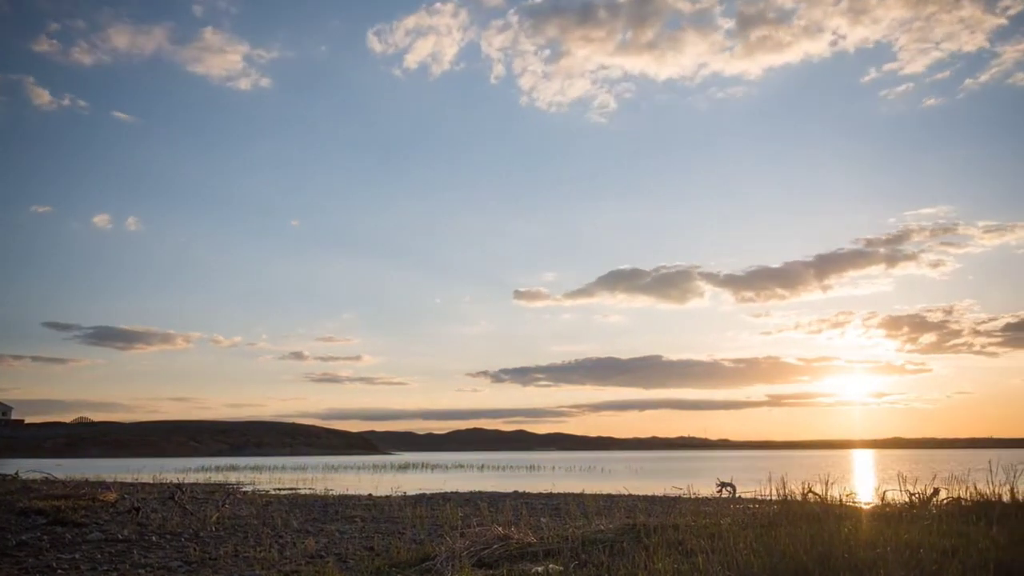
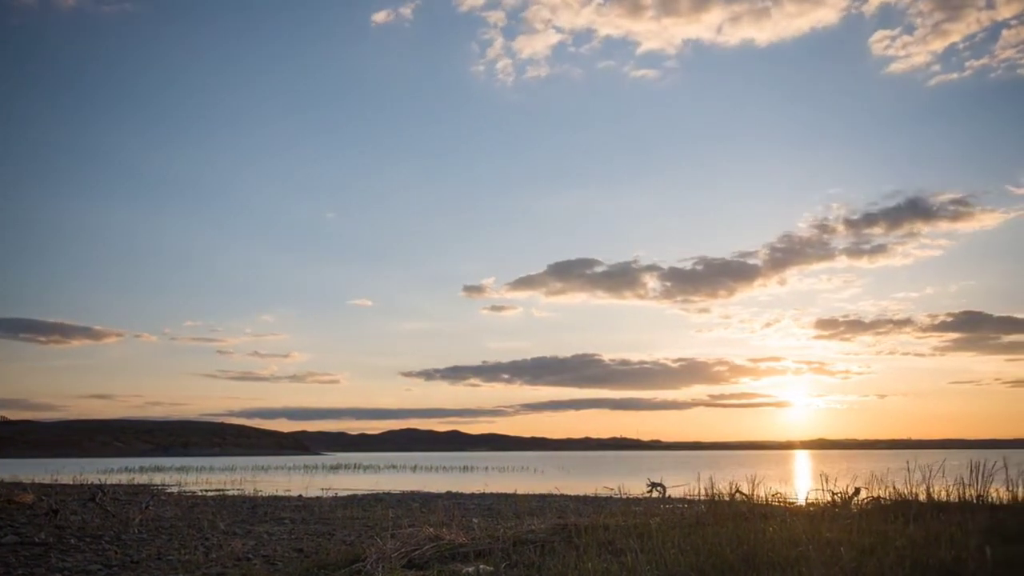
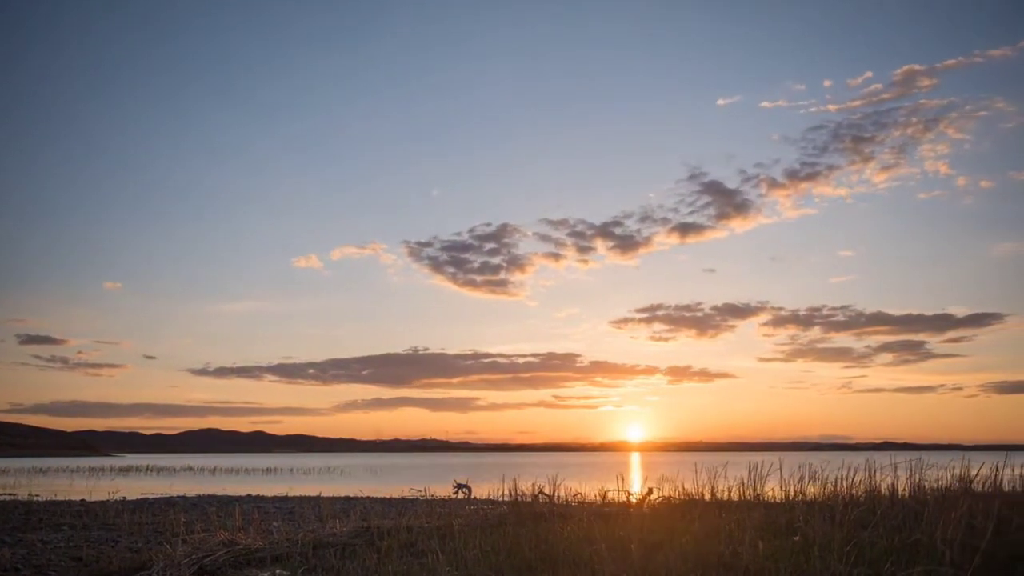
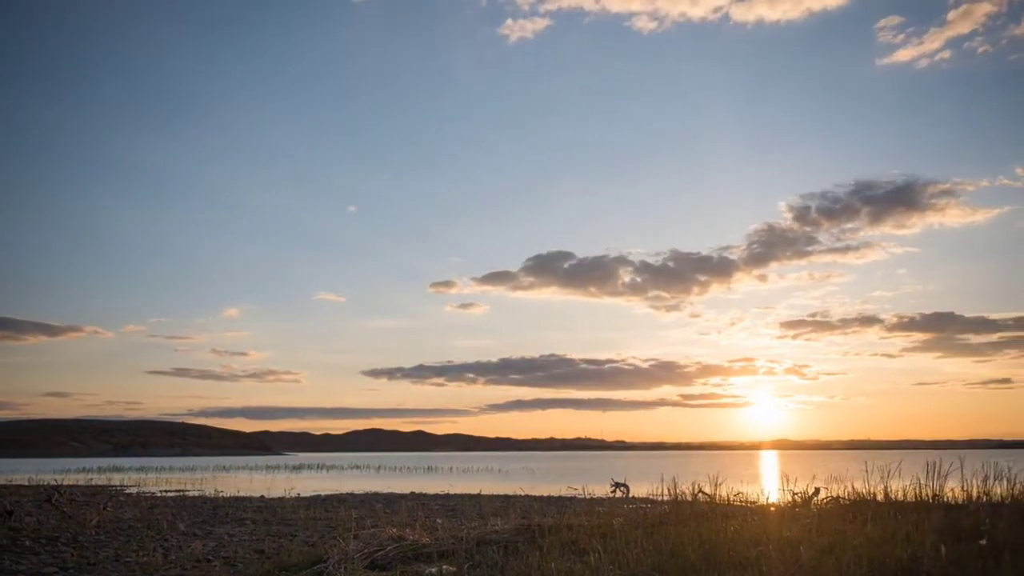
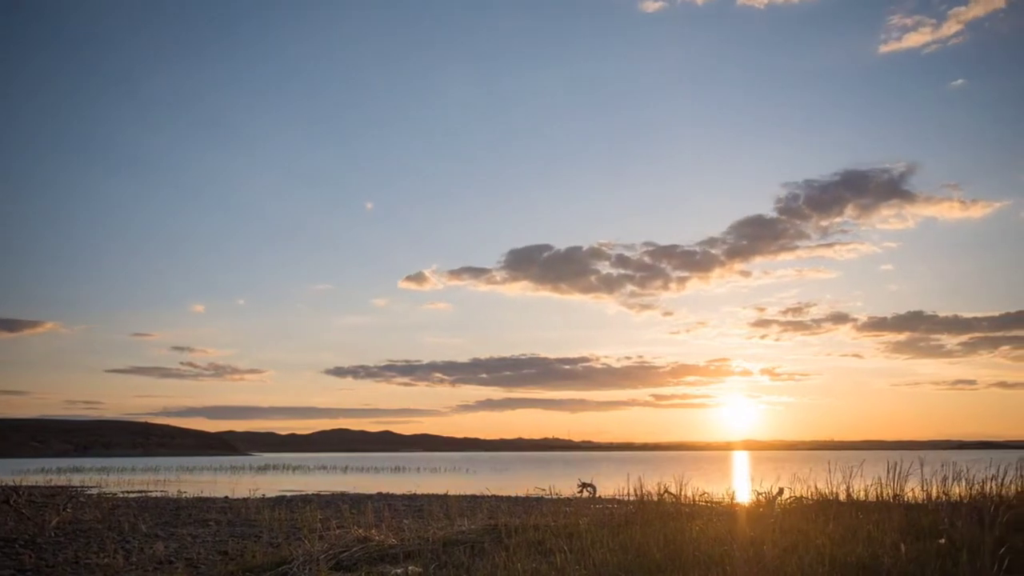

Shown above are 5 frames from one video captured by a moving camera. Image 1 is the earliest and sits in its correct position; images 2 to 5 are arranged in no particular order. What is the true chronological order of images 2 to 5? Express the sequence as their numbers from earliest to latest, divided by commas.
2, 4, 5, 3
